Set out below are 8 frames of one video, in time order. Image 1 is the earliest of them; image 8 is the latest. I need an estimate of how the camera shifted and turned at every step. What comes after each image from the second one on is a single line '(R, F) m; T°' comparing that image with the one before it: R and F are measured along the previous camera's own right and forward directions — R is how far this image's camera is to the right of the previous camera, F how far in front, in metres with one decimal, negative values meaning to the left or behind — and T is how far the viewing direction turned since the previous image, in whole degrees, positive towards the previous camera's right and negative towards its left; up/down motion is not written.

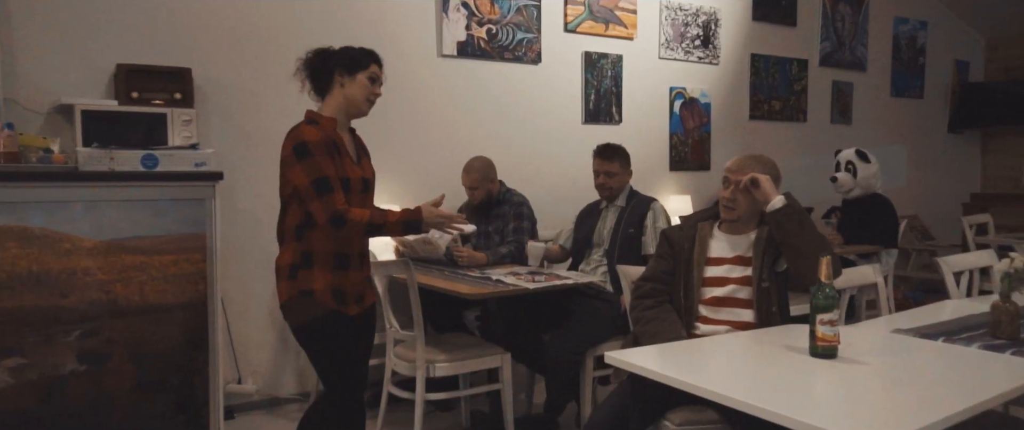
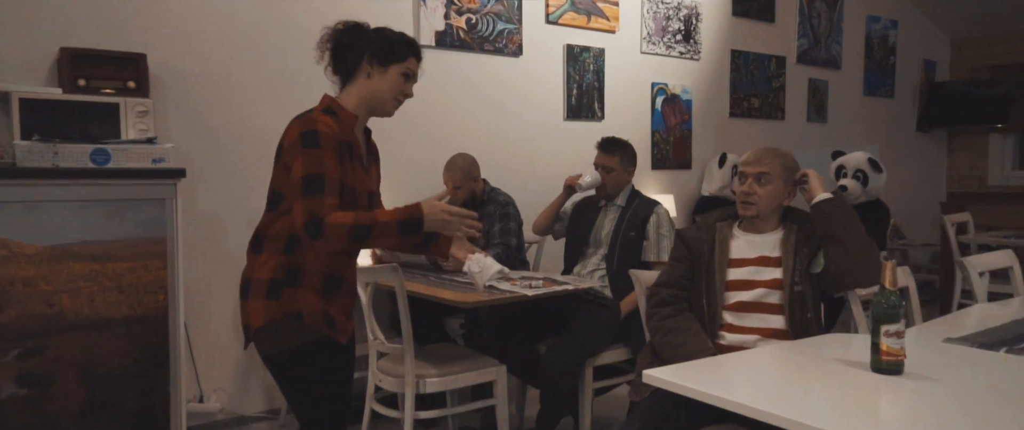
(-0.1, +0.2) m; +4°
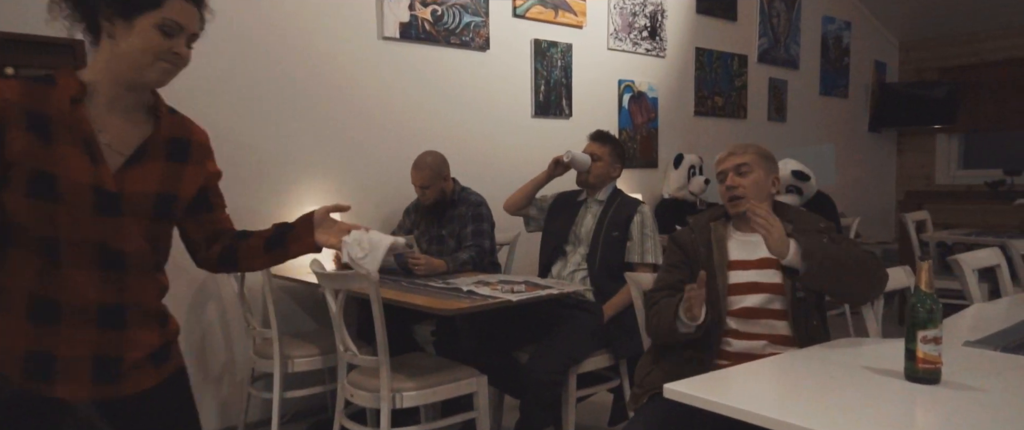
(-0.1, +0.2) m; +4°
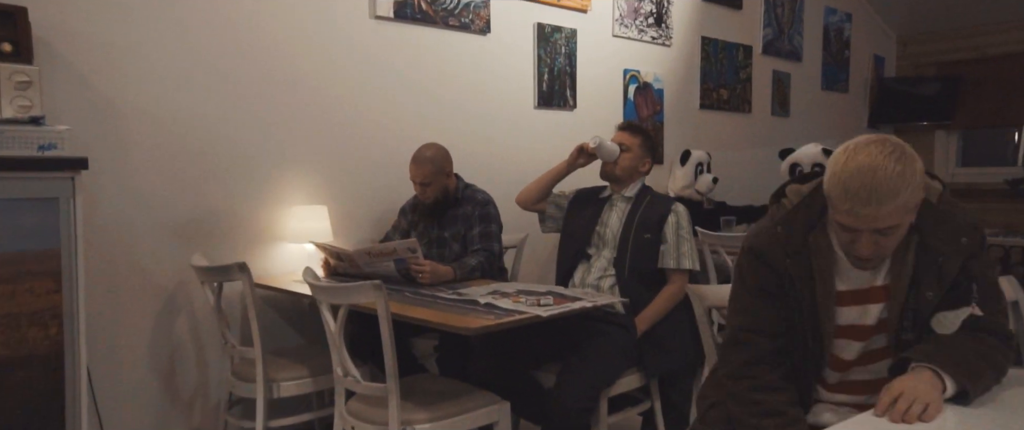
(-0.2, +0.3) m; +3°
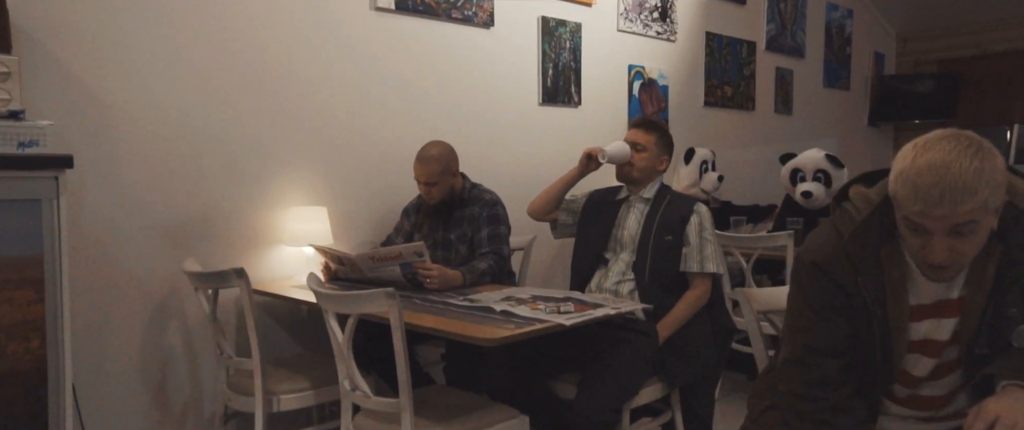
(-0.1, +0.1) m; +1°
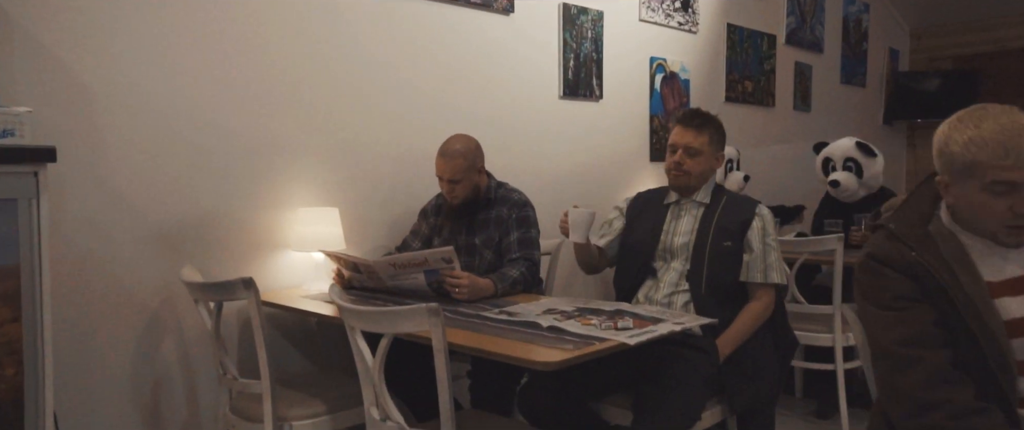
(-0.2, +0.2) m; +1°
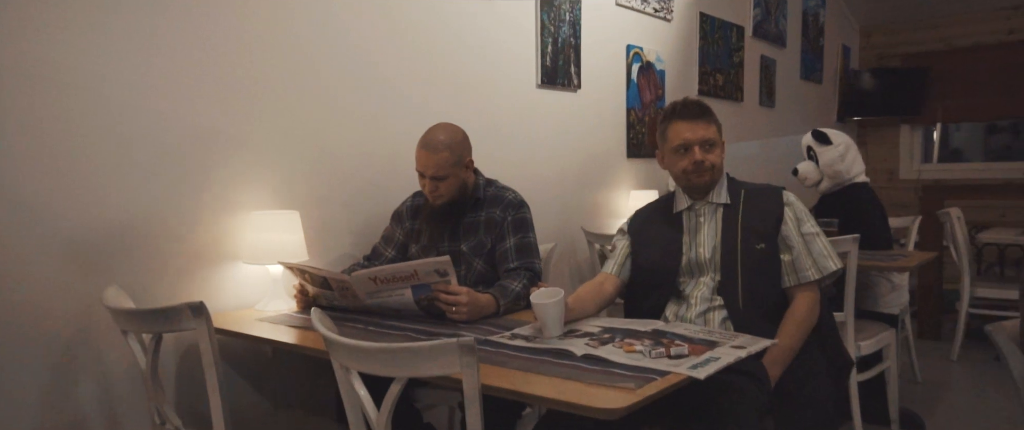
(-0.2, +0.4) m; +6°
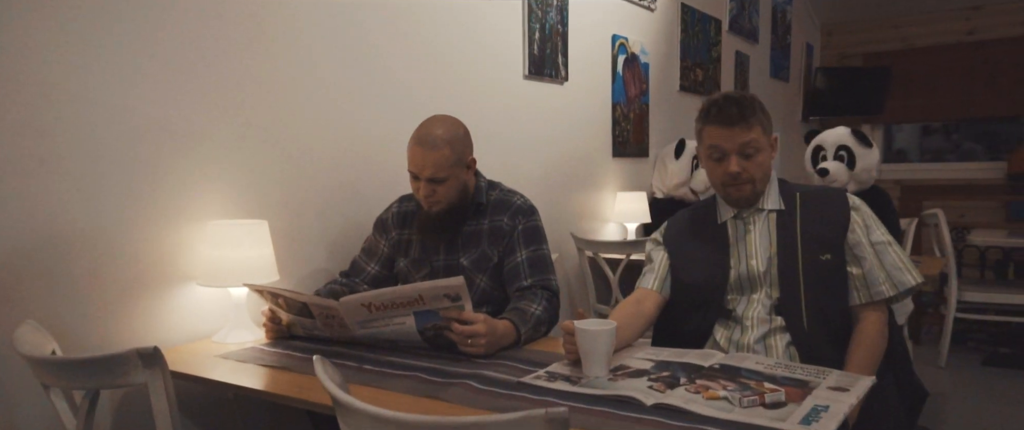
(-0.2, +0.3) m; +5°
